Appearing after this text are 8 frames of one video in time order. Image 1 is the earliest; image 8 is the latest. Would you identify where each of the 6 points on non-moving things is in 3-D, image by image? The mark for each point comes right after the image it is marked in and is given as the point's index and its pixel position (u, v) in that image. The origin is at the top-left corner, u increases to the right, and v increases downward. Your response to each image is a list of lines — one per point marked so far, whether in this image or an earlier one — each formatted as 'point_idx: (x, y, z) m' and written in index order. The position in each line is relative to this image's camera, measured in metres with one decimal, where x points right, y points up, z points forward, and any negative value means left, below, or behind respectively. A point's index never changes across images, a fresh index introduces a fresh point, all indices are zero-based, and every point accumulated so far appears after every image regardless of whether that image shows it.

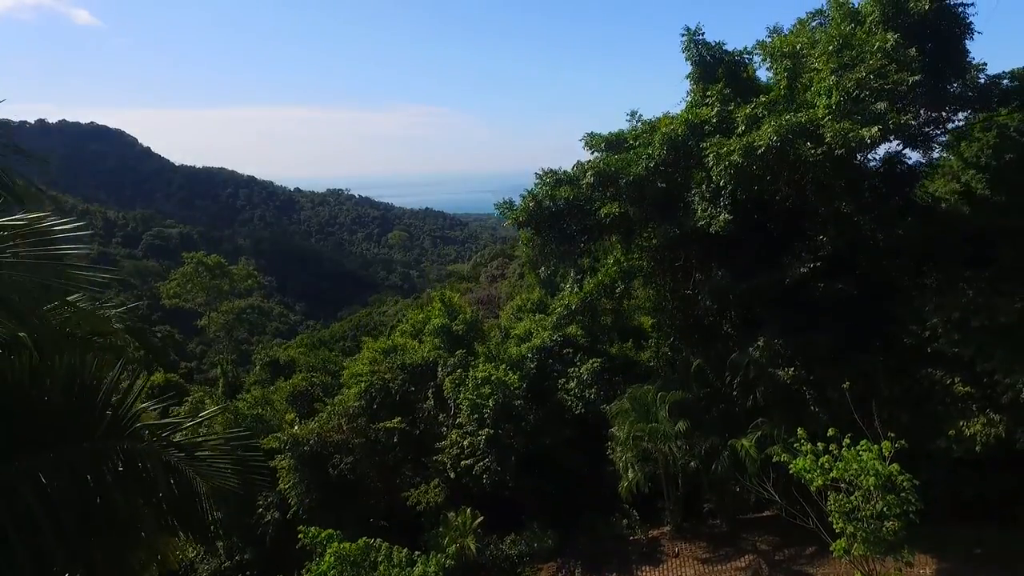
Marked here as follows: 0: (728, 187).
0: (+2.8, +1.3, +6.9) m
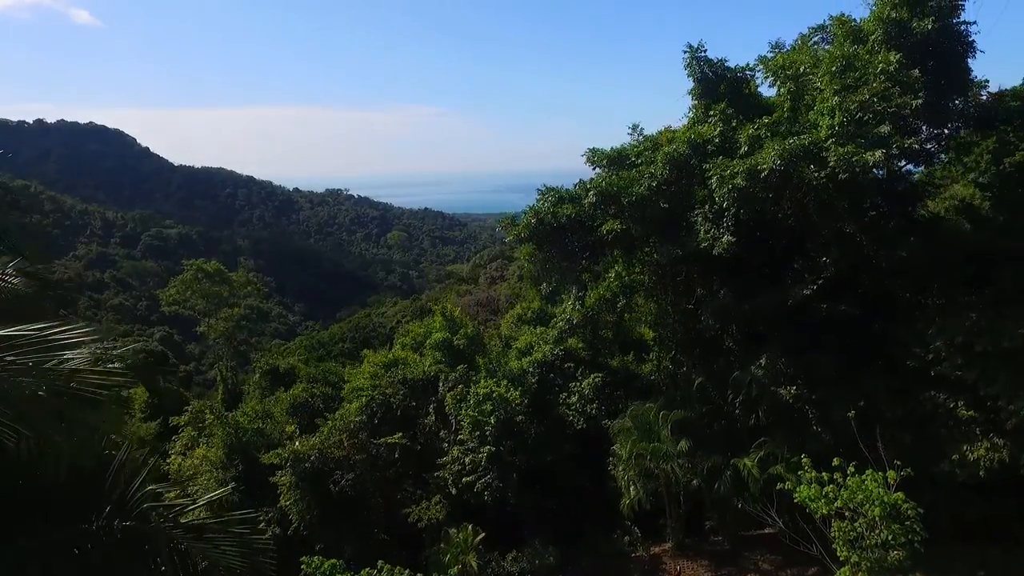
0: (+2.9, +1.0, +6.9) m
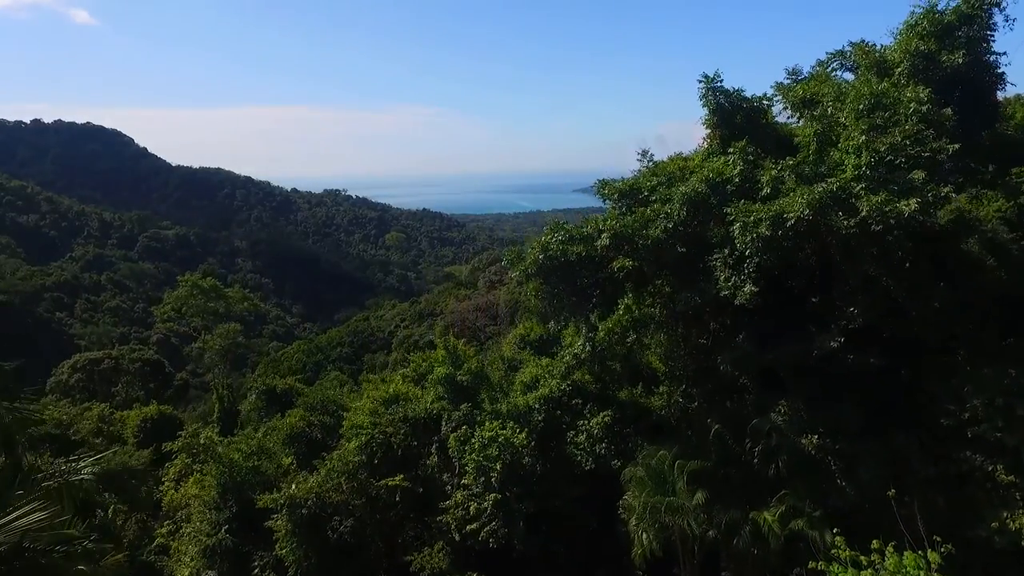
0: (+3.0, +0.4, +6.5) m
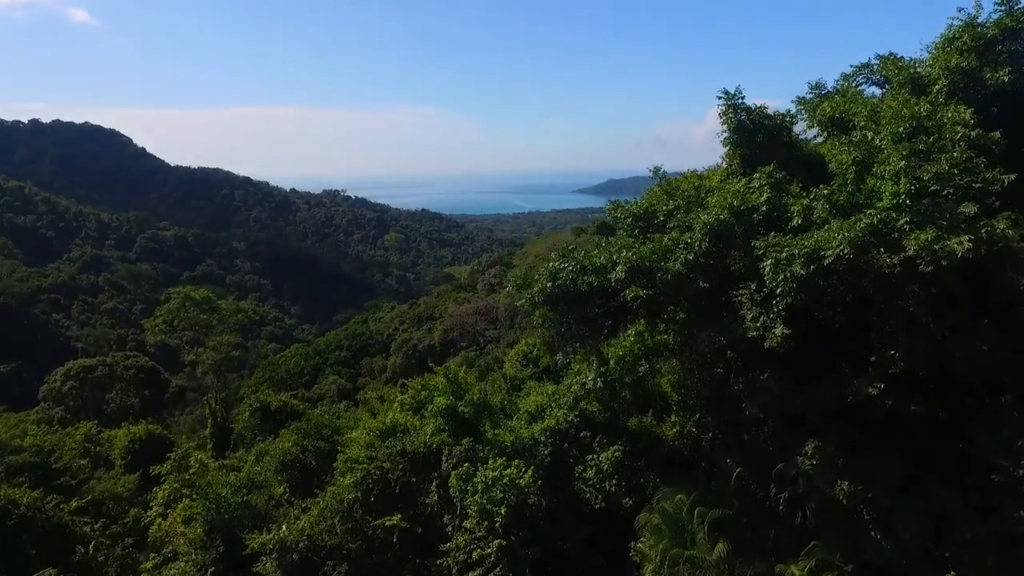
0: (+3.1, -0.1, +5.9) m
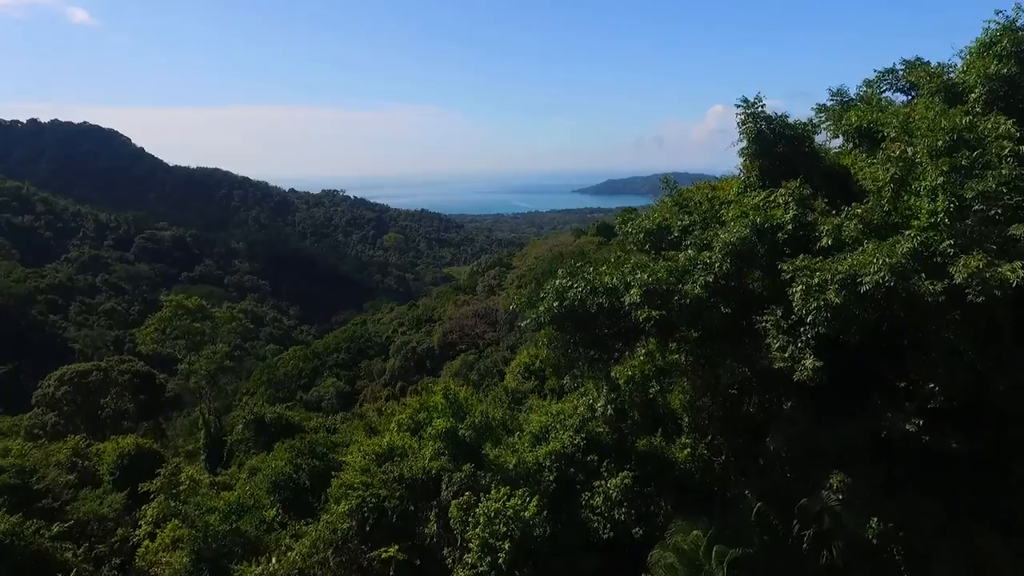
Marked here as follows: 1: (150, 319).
0: (+3.1, -0.4, +5.4) m
1: (-13.6, -1.2, +19.9) m
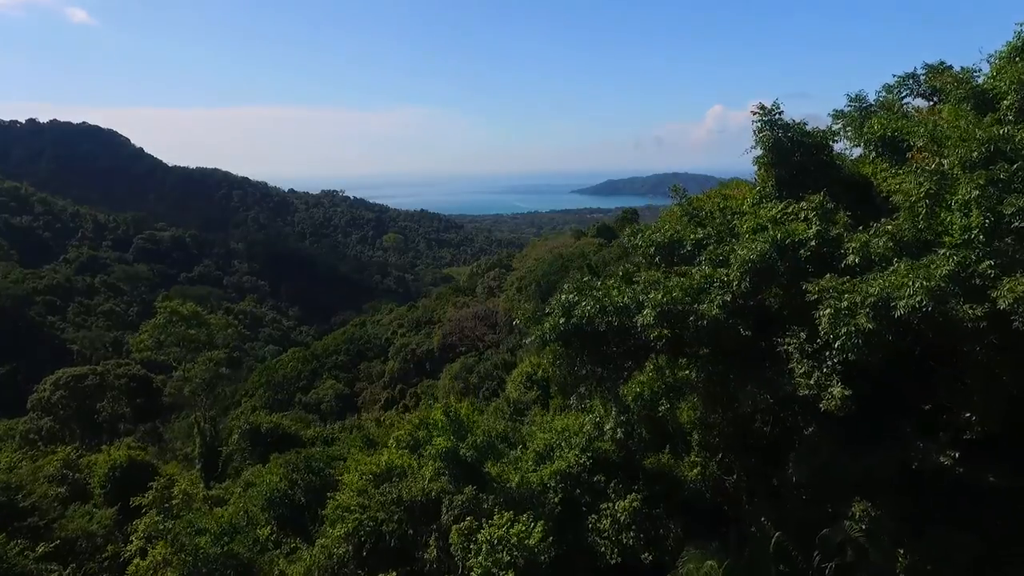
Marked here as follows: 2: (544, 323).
0: (+3.2, -0.6, +5.1) m
1: (-13.6, -1.4, +19.5) m
2: (+0.4, -0.5, +7.4) m
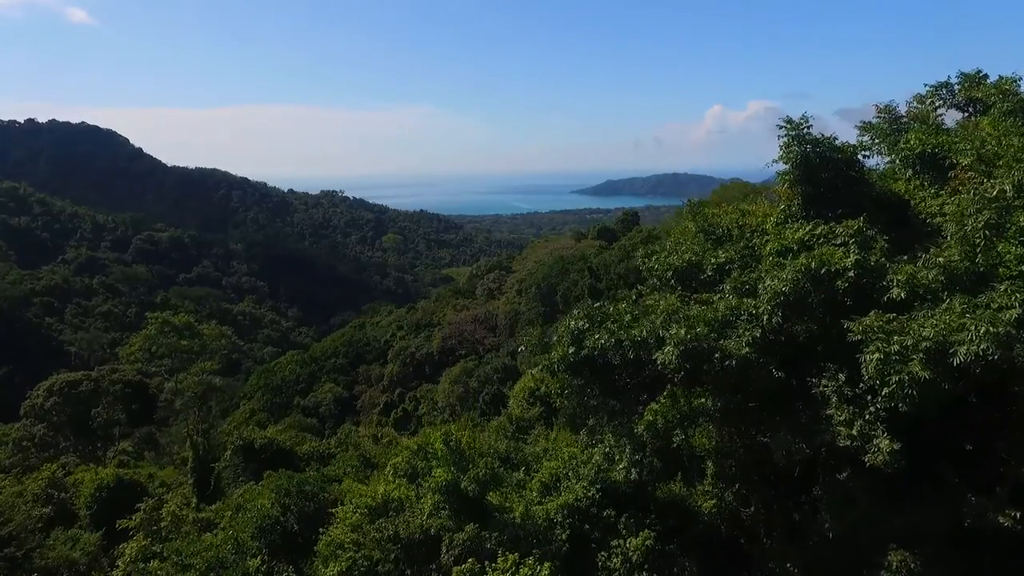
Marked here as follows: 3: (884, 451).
0: (+3.3, -1.0, +4.5) m
1: (-13.5, -1.8, +19.0) m
2: (+0.5, -0.8, +6.9) m
3: (+3.2, -1.4, +4.5) m
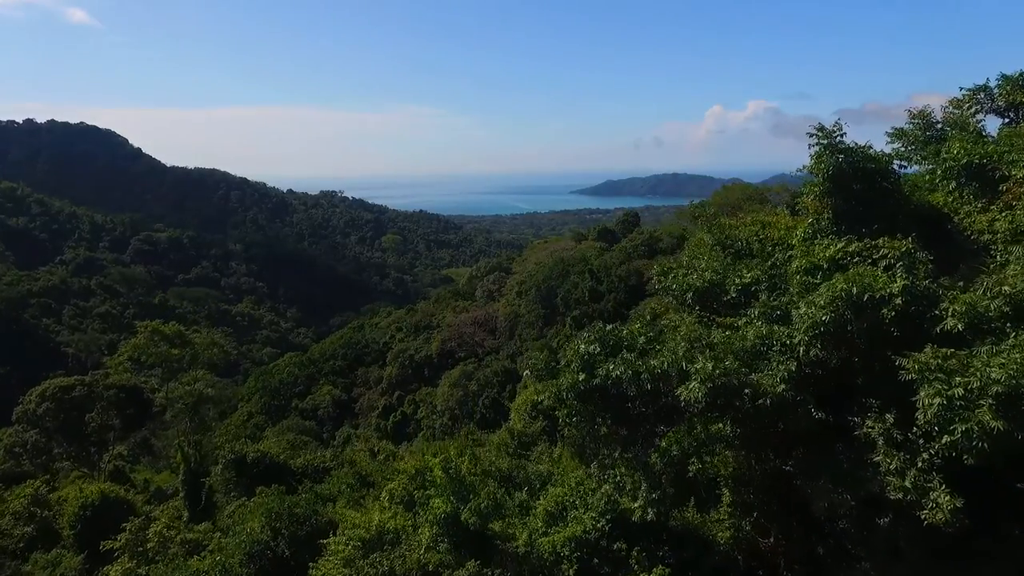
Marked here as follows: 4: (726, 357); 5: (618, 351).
0: (+3.3, -1.2, +4.0) m
1: (-13.5, -2.0, +18.4) m
2: (+0.6, -1.1, +6.3) m
3: (+3.3, -1.7, +4.0) m
4: (+2.0, -0.6, +5.0) m
5: (+1.2, -0.7, +6.2) m
